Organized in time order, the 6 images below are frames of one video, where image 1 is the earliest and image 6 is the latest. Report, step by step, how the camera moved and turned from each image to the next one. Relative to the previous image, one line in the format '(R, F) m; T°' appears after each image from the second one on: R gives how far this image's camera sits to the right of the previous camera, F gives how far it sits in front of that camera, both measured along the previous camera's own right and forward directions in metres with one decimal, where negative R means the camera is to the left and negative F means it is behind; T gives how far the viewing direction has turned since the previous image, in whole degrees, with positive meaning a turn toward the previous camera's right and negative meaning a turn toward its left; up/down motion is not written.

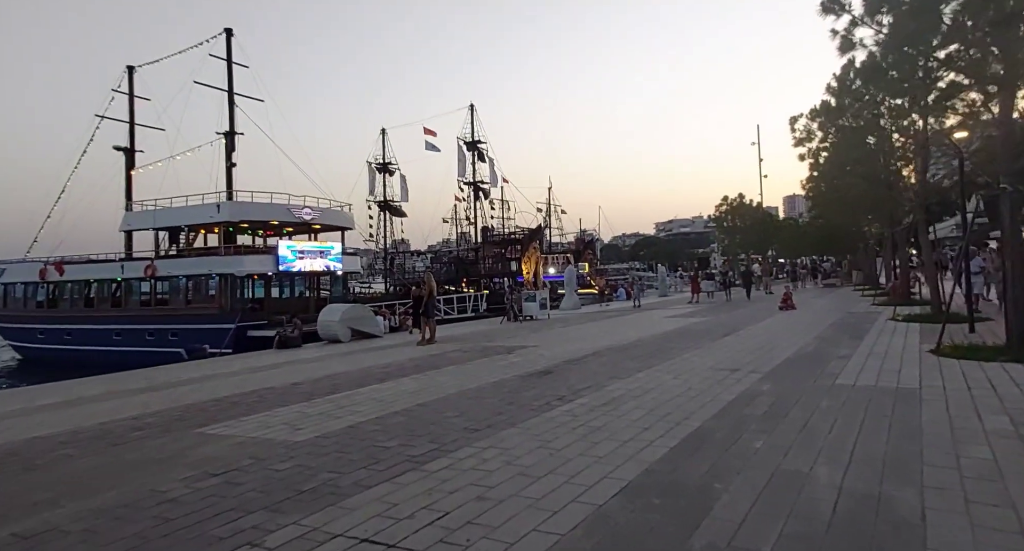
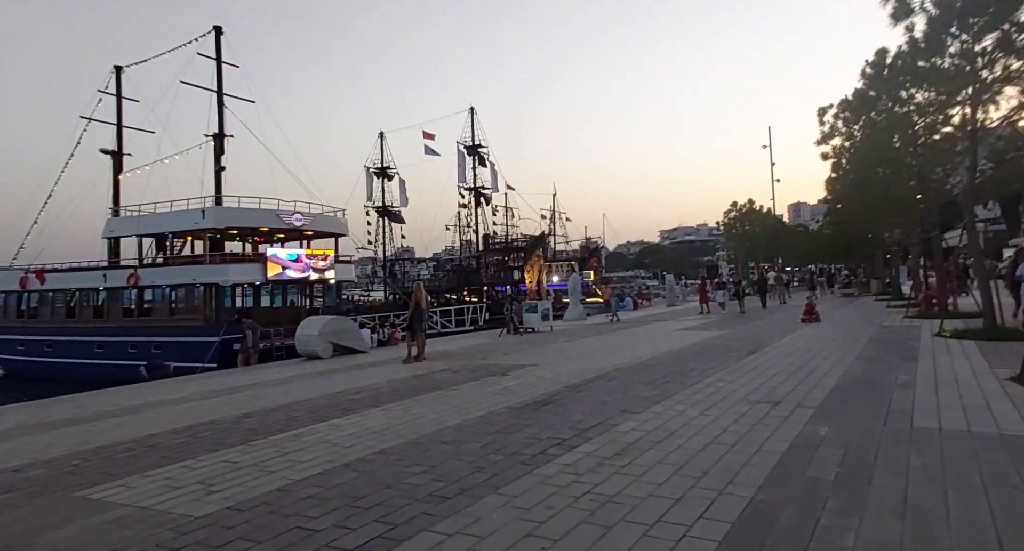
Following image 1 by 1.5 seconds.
(+0.2, +1.6) m; 0°
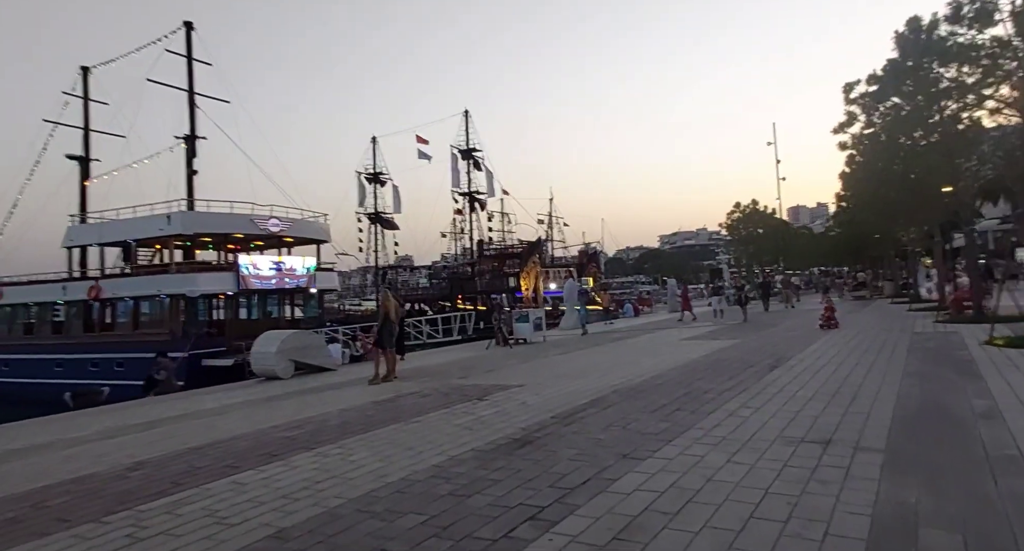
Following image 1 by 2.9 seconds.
(+0.4, +1.8) m; 0°
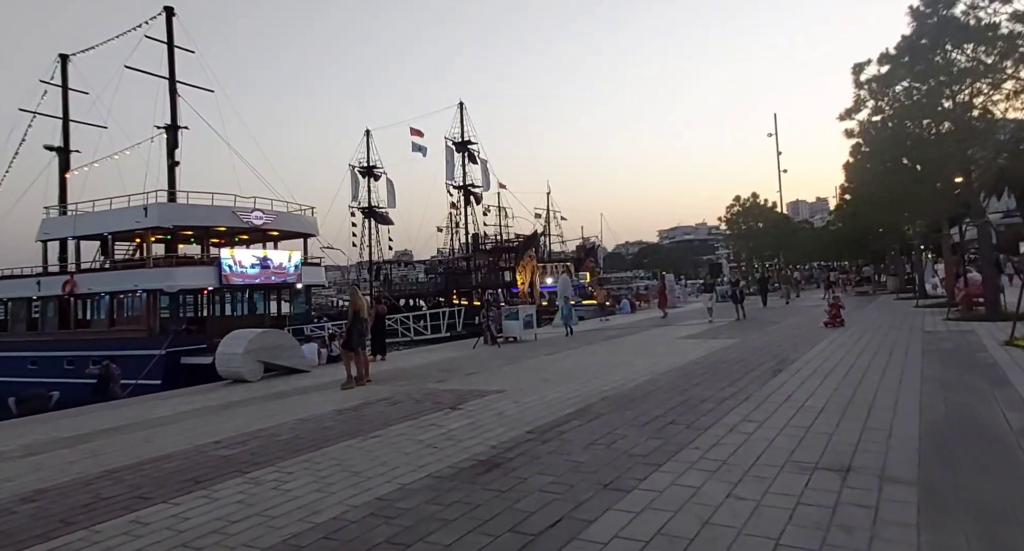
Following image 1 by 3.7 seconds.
(+0.3, +0.9) m; 0°
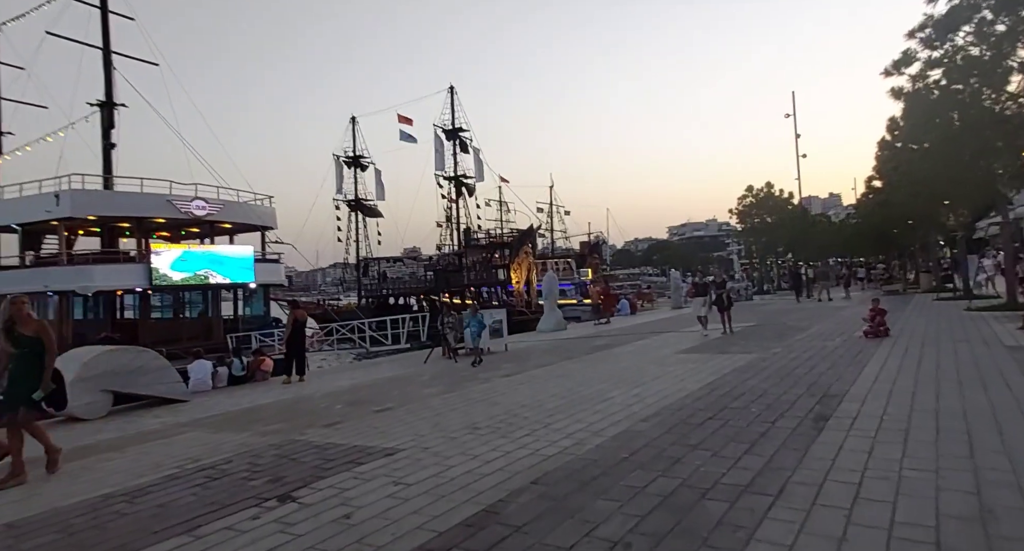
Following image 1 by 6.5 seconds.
(+1.1, +3.5) m; -1°
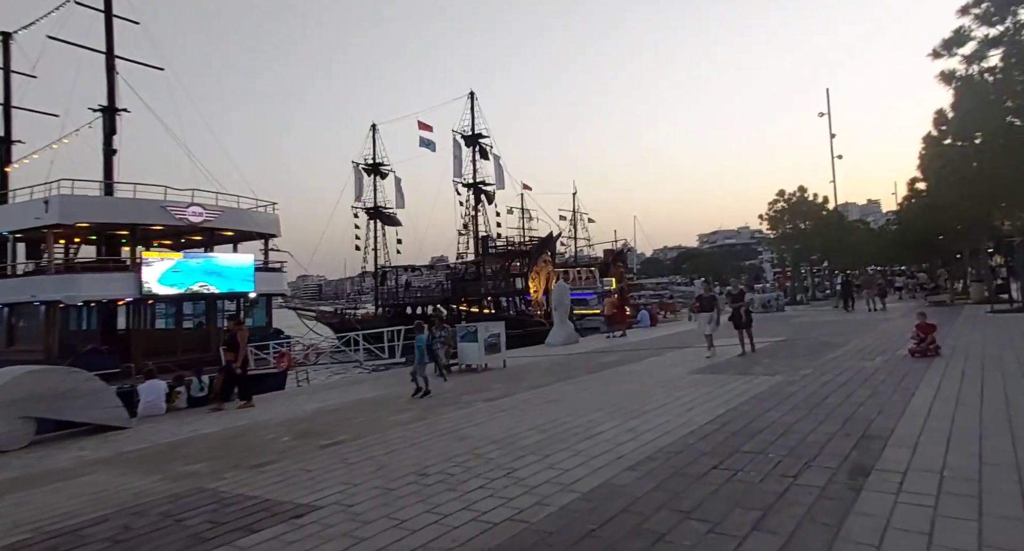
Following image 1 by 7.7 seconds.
(+0.7, +1.4) m; -3°
